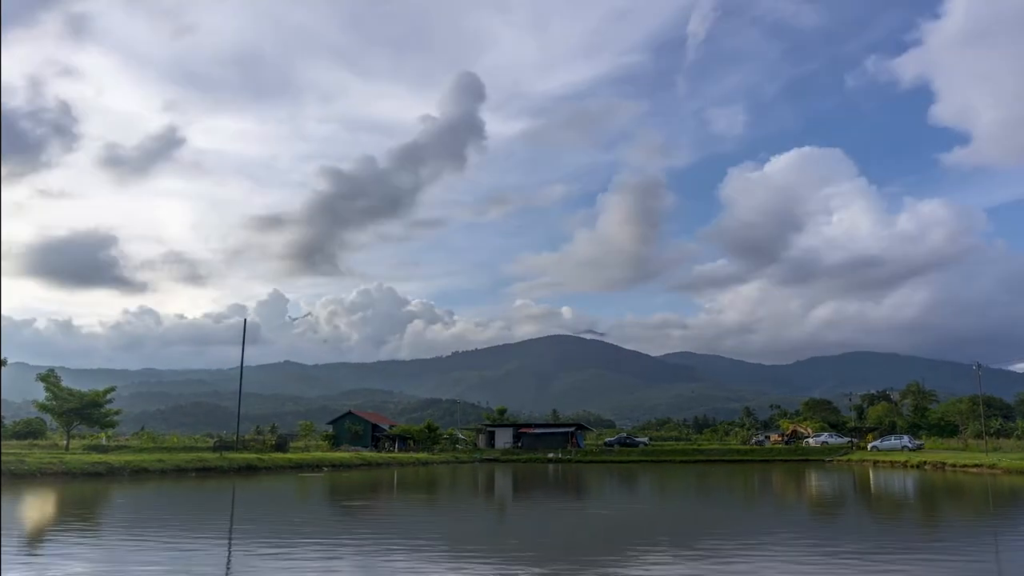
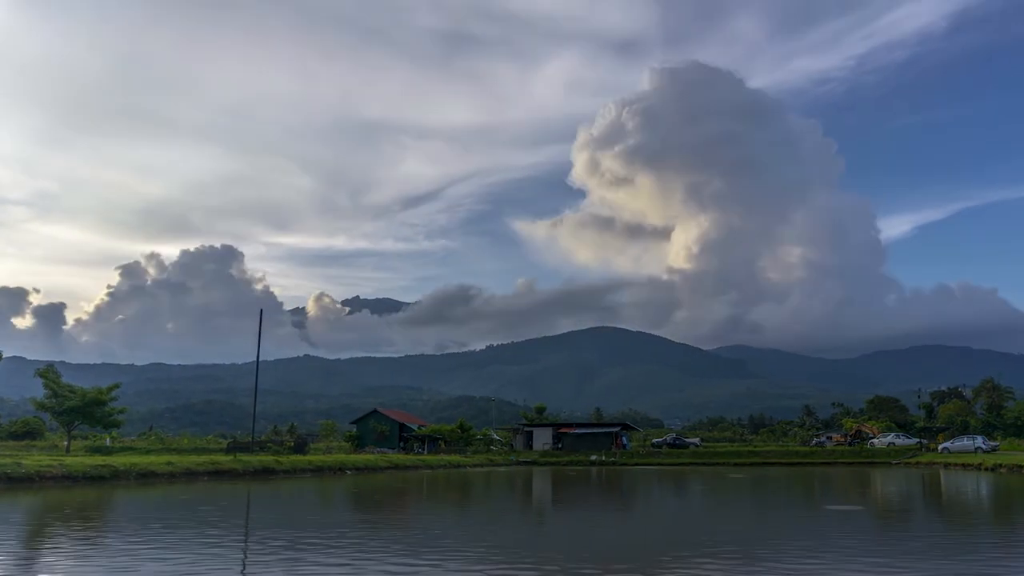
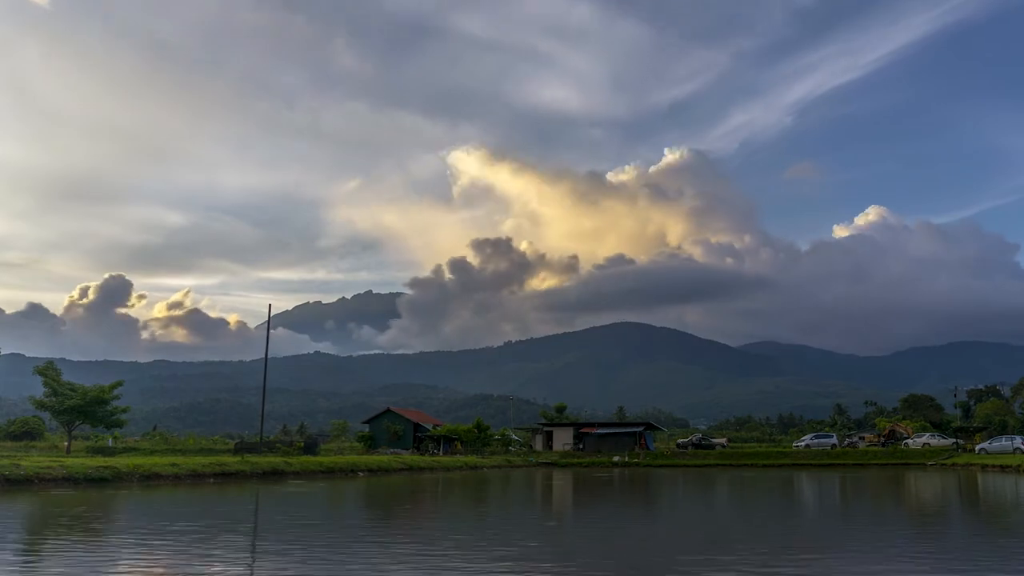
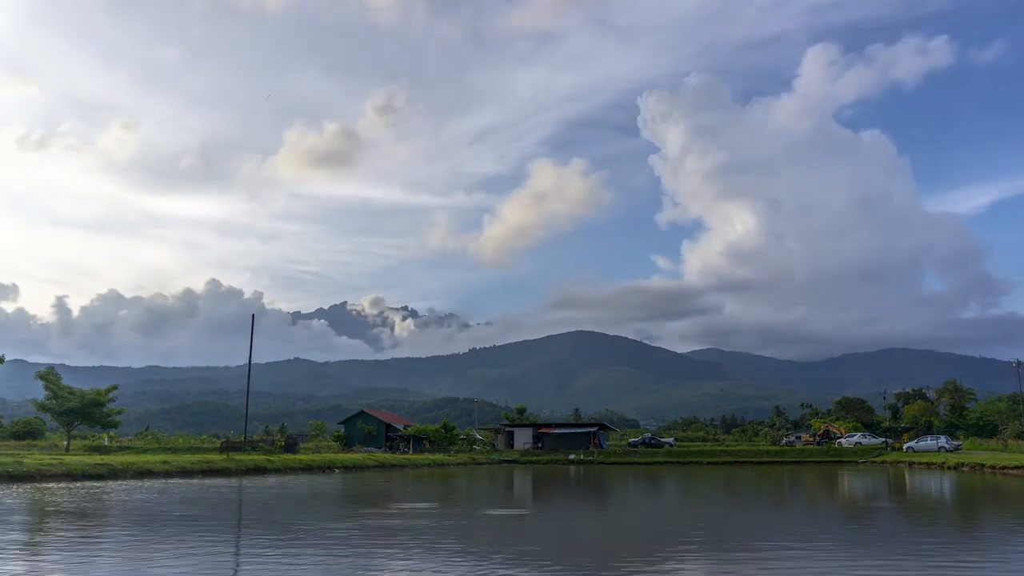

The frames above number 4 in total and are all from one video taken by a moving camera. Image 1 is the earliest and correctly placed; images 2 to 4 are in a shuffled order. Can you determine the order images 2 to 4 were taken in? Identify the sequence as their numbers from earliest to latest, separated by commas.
4, 2, 3
